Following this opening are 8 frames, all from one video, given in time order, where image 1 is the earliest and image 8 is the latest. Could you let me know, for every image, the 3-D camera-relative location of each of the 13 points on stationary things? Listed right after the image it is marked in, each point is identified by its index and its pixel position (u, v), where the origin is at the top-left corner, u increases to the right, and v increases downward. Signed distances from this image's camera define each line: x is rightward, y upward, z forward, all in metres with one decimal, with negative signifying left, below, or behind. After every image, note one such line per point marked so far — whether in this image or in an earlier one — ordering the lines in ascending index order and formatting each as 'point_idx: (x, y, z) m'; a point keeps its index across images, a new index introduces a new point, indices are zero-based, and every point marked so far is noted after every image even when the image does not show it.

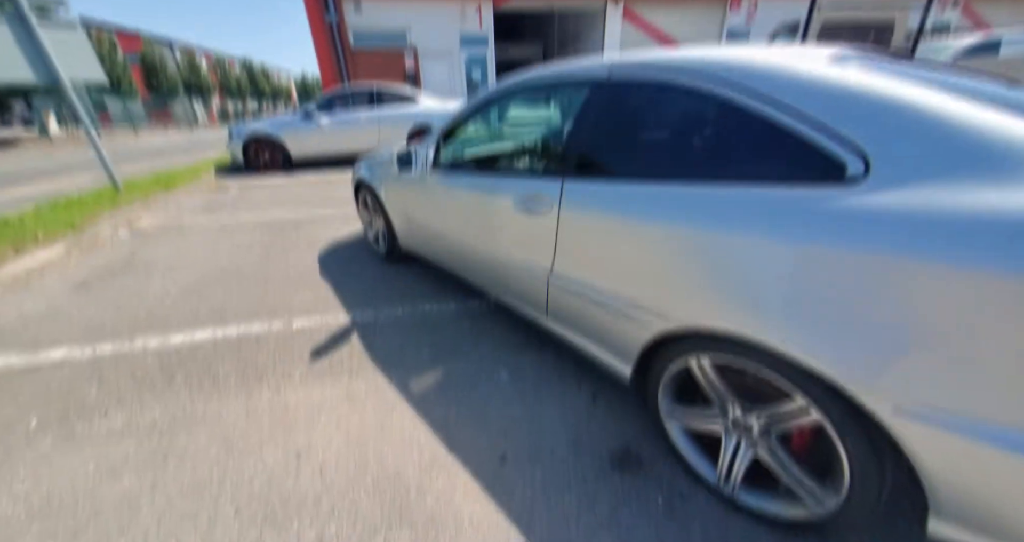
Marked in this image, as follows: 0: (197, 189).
0: (-5.7, +1.5, +6.5) m
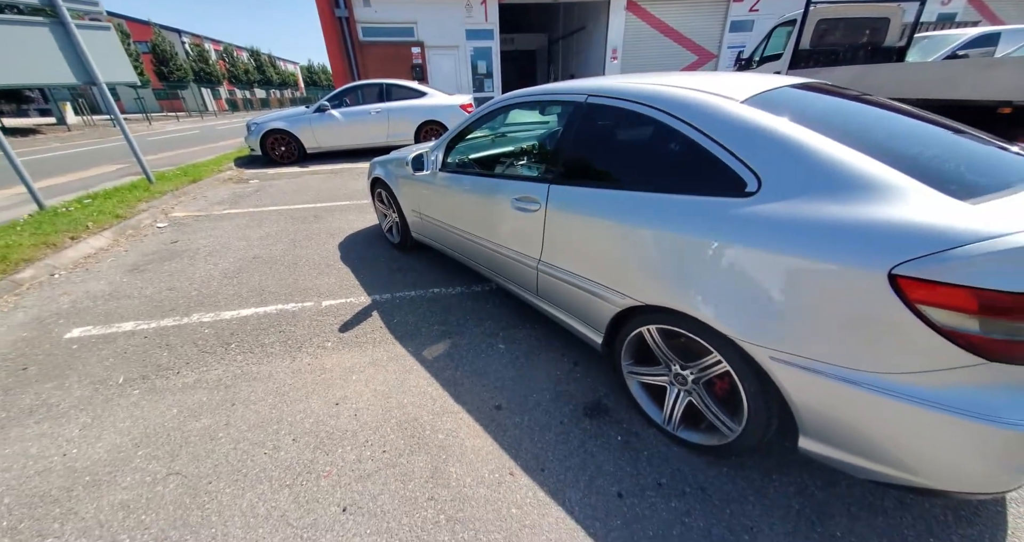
0: (-5.6, +1.8, +6.9) m
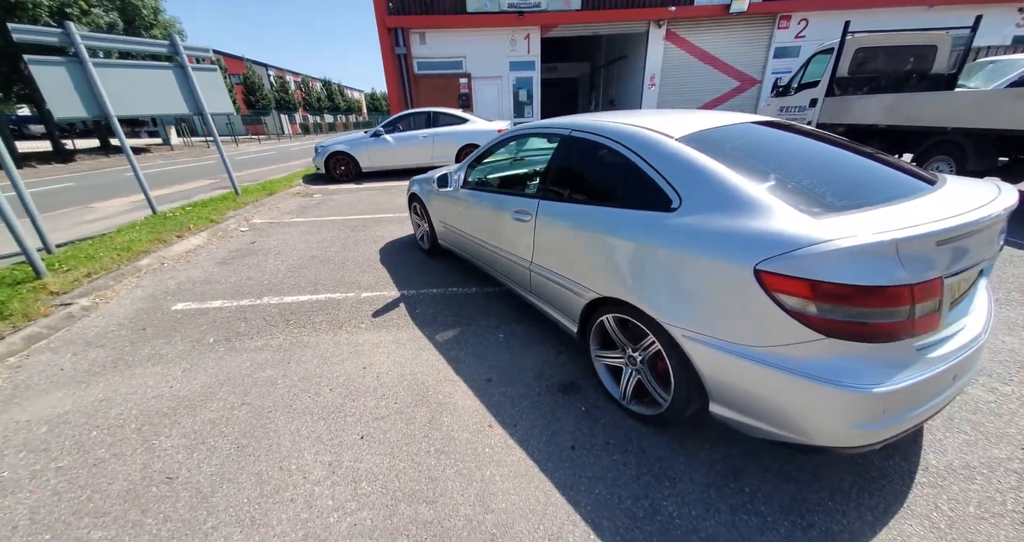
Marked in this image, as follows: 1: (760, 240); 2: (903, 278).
0: (-5.0, +1.7, +8.1) m
1: (+1.0, +0.1, +1.4) m
2: (+1.3, 0.0, +1.3) m
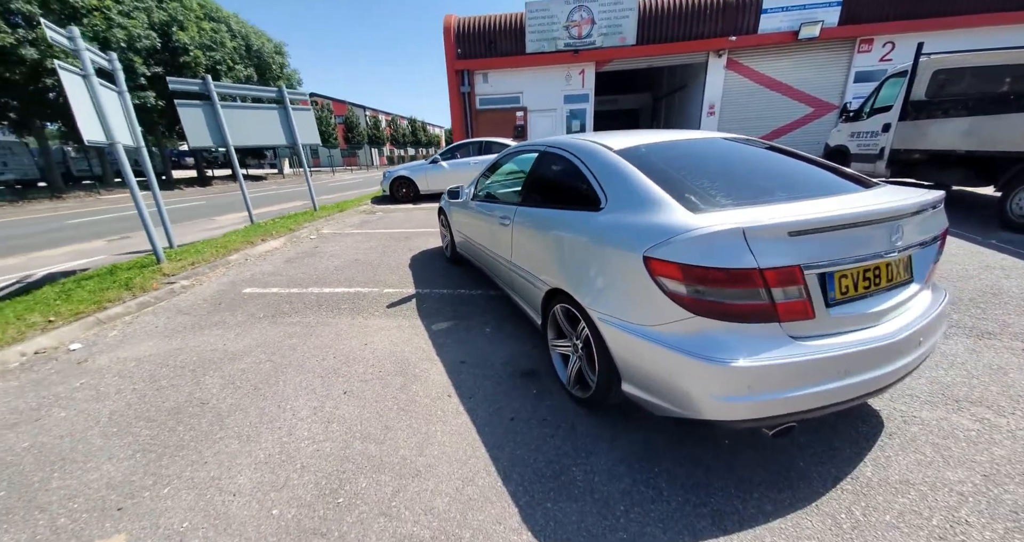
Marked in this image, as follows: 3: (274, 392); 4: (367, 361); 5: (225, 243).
0: (-4.0, +1.6, +9.3) m
1: (+0.6, +0.2, +1.6) m
2: (+1.0, 0.0, +1.4) m
3: (-1.6, -0.8, +2.4) m
4: (-1.1, -0.7, +2.8) m
5: (-4.8, +0.5, +6.0) m
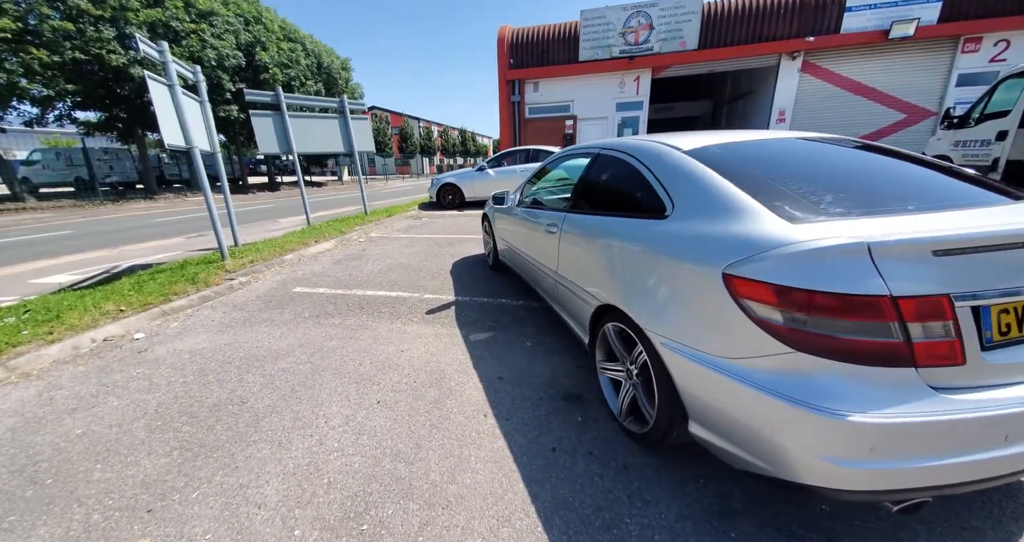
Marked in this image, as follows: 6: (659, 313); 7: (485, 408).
0: (-2.8, +1.5, +9.5) m
1: (+0.8, +0.1, +1.4) m
2: (+1.1, -0.1, +1.1) m
3: (-1.4, -0.8, +2.4) m
4: (-0.8, -0.7, +2.7) m
5: (-4.1, +0.5, +6.4) m
6: (+0.7, -0.2, +1.6) m
7: (-0.2, -0.9, +2.2) m
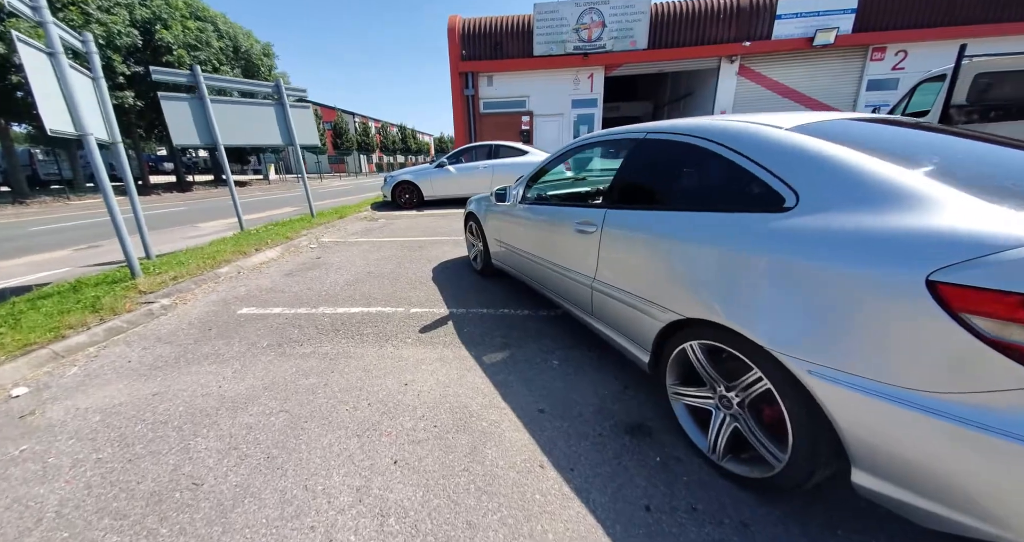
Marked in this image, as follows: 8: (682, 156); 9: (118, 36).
0: (-3.7, +1.3, +8.6) m
1: (+1.2, +0.1, +1.1) m
2: (+1.5, -0.1, +0.8) m
3: (-1.1, -1.0, +1.8) m
4: (-0.6, -0.8, +2.1) m
5: (-4.4, +0.3, +5.3) m
6: (+1.0, -0.2, +1.3) m
7: (+0.1, -0.9, +1.8) m
8: (+0.9, +0.6, +1.9) m
9: (-16.1, +9.6, +14.7) m
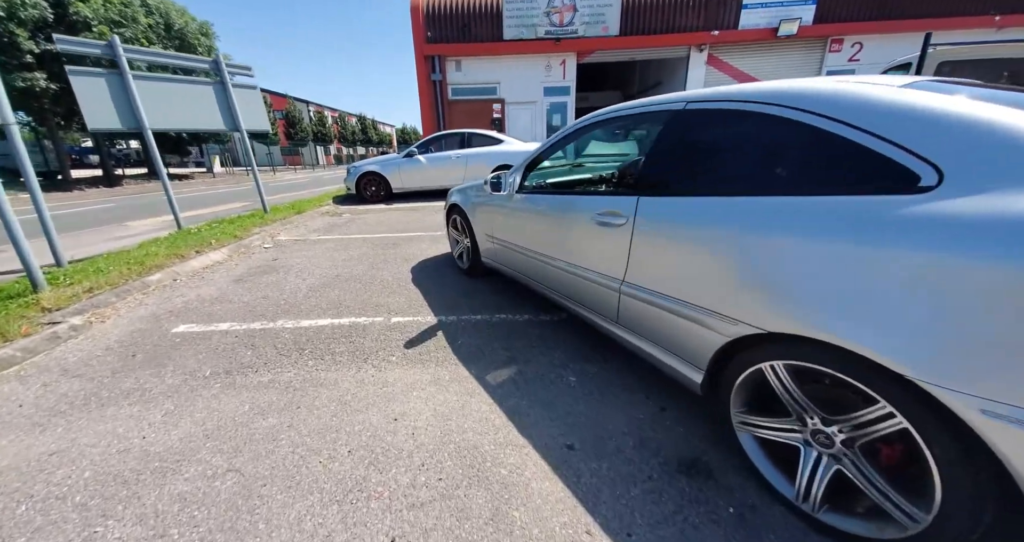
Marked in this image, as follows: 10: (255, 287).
0: (-4.2, +1.3, +7.8) m
1: (+1.4, +0.1, +0.7) m
2: (+1.7, -0.1, +0.5) m
3: (-0.9, -1.0, +1.3) m
4: (-0.5, -0.9, +1.7) m
5: (-4.6, +0.2, +4.5) m
6: (+1.2, -0.2, +1.0) m
7: (+0.3, -0.9, +1.4) m
8: (+1.0, +0.6, +1.6) m
9: (-17.3, +9.3, +12.6) m
10: (-2.7, -0.2, +3.8) m
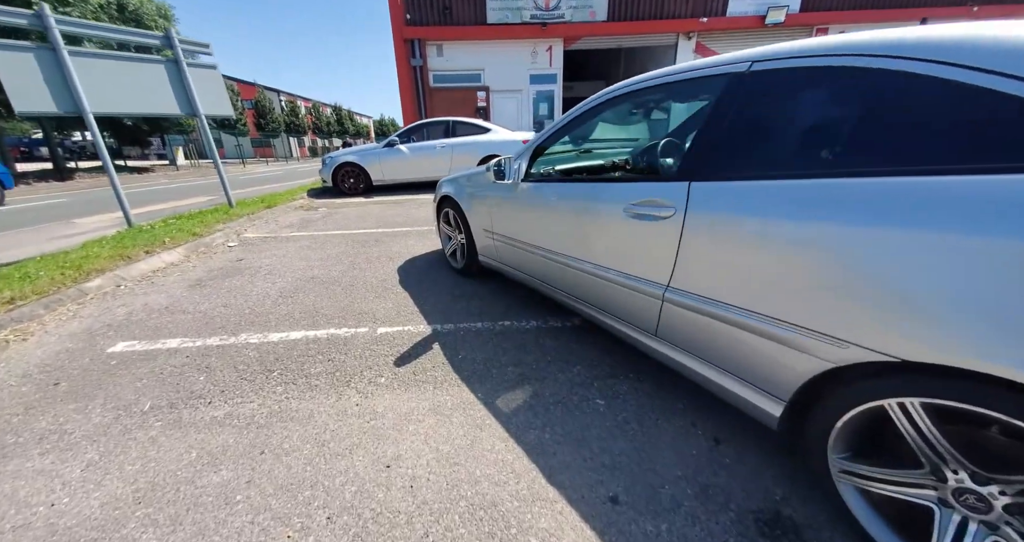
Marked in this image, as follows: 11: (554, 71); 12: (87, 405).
0: (-4.4, +1.3, +7.2) m
1: (+1.5, +0.1, +0.4) m
2: (+1.9, -0.1, +0.2) m
3: (-0.8, -1.1, +0.9) m
4: (-0.4, -0.9, +1.3) m
5: (-4.6, +0.1, +3.9) m
6: (+1.3, -0.2, +0.6) m
7: (+0.4, -1.0, +1.0) m
8: (+1.1, +0.6, +1.2) m
9: (-17.8, +9.2, +11.2) m
10: (-2.7, -0.2, +3.3) m
11: (+1.4, +6.7, +12.1) m
12: (-2.3, -0.7, +2.0) m
